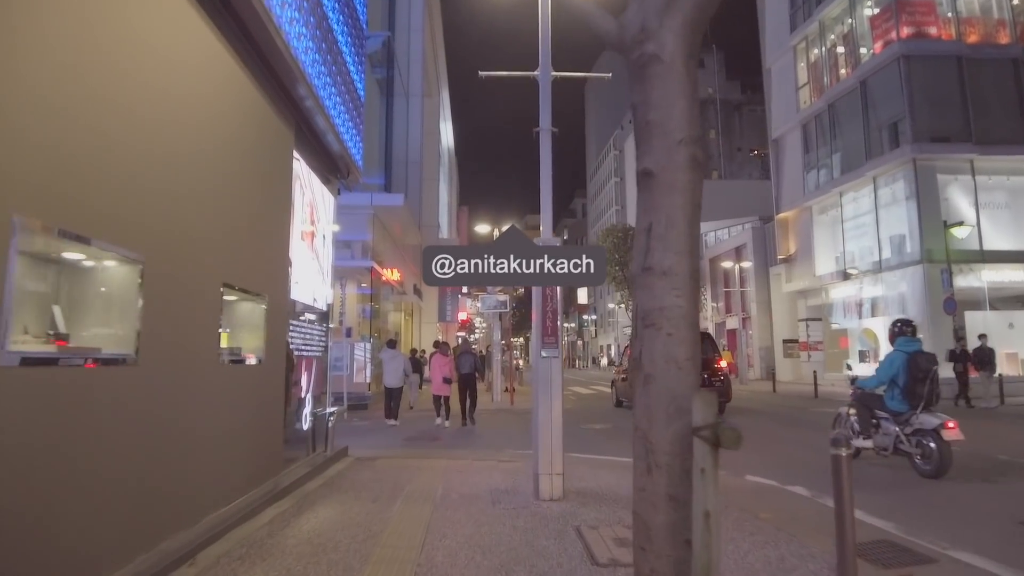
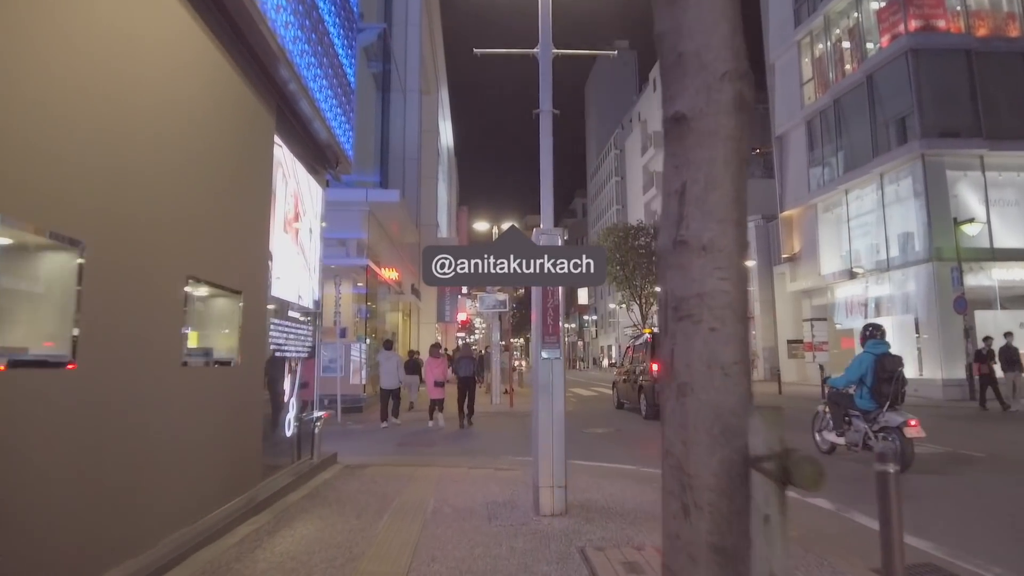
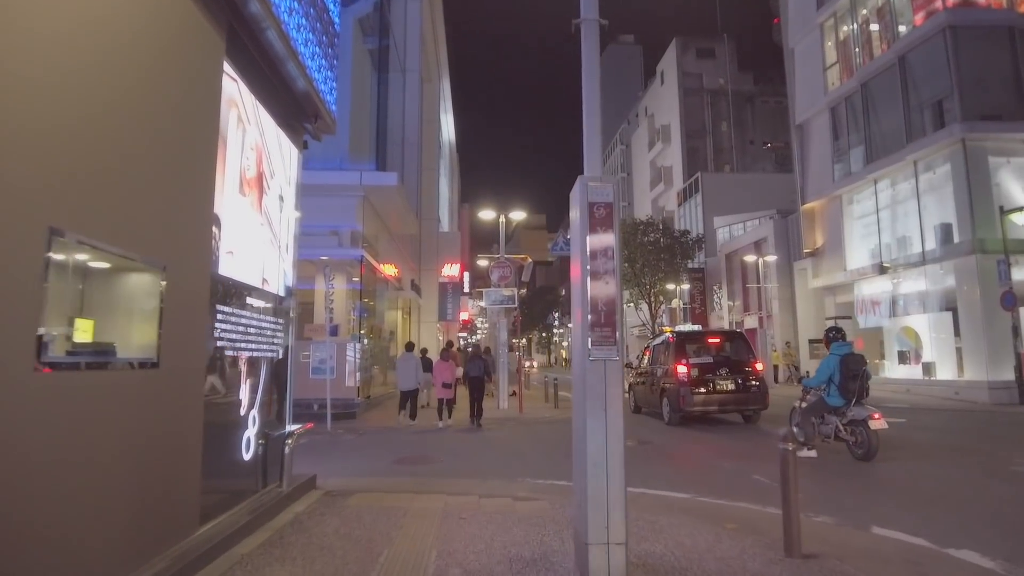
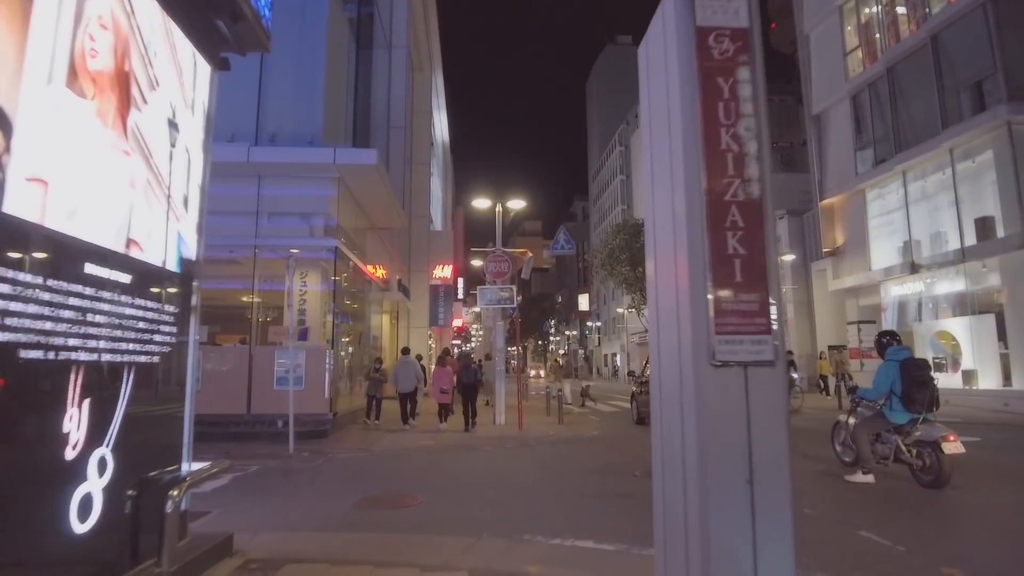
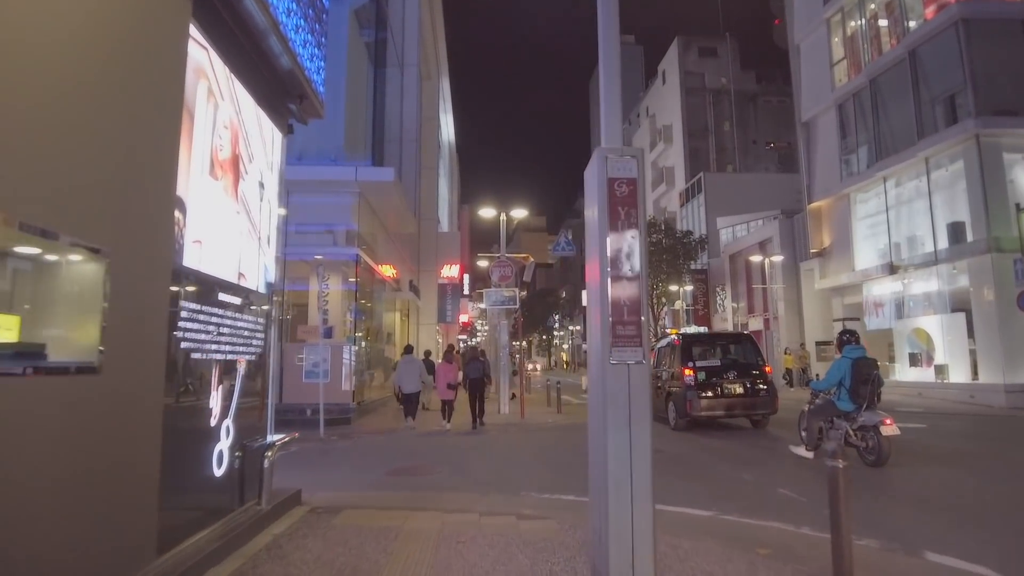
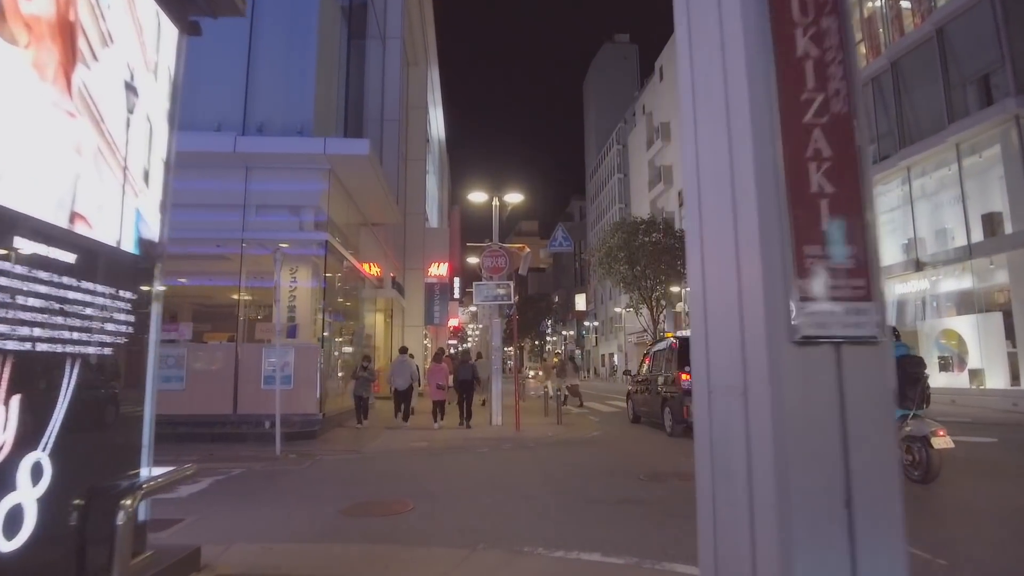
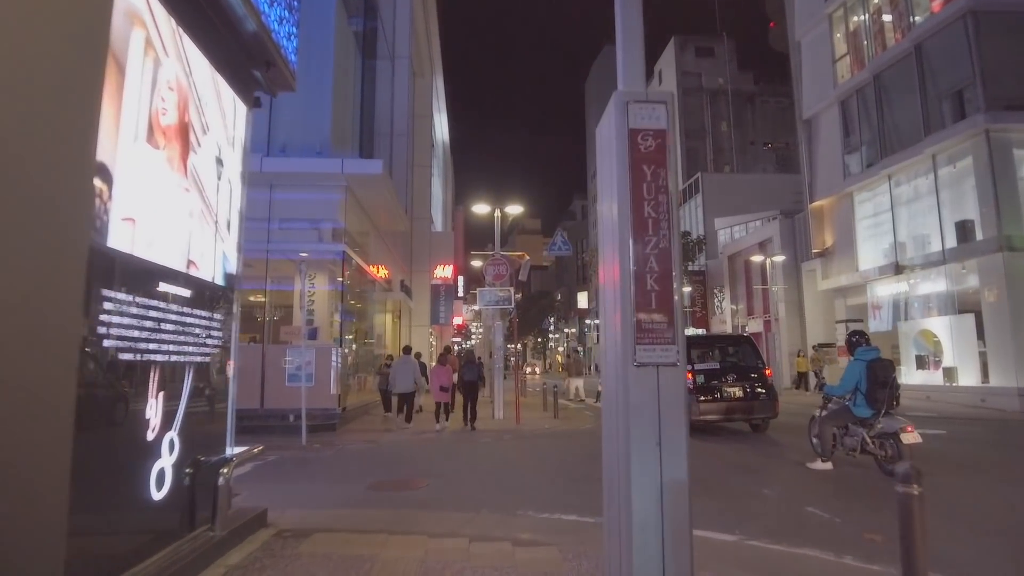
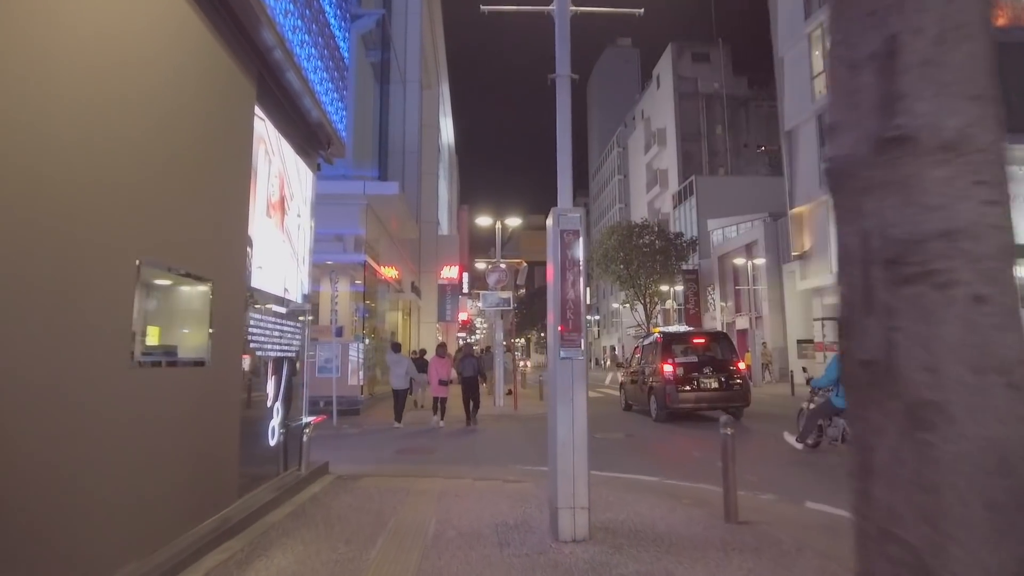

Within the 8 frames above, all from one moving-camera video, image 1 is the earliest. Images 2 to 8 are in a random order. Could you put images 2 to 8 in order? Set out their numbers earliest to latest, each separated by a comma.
2, 8, 3, 5, 7, 4, 6
